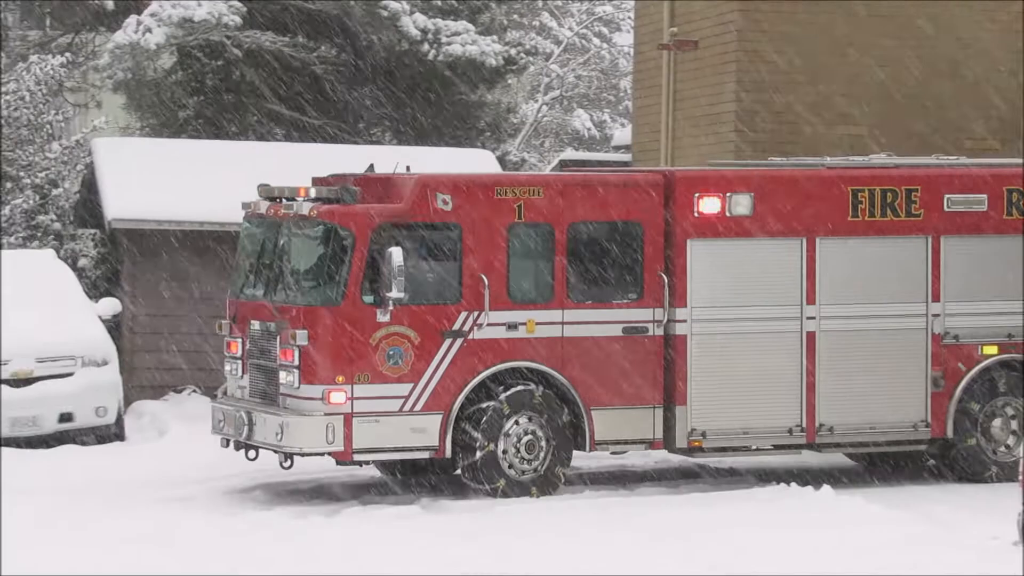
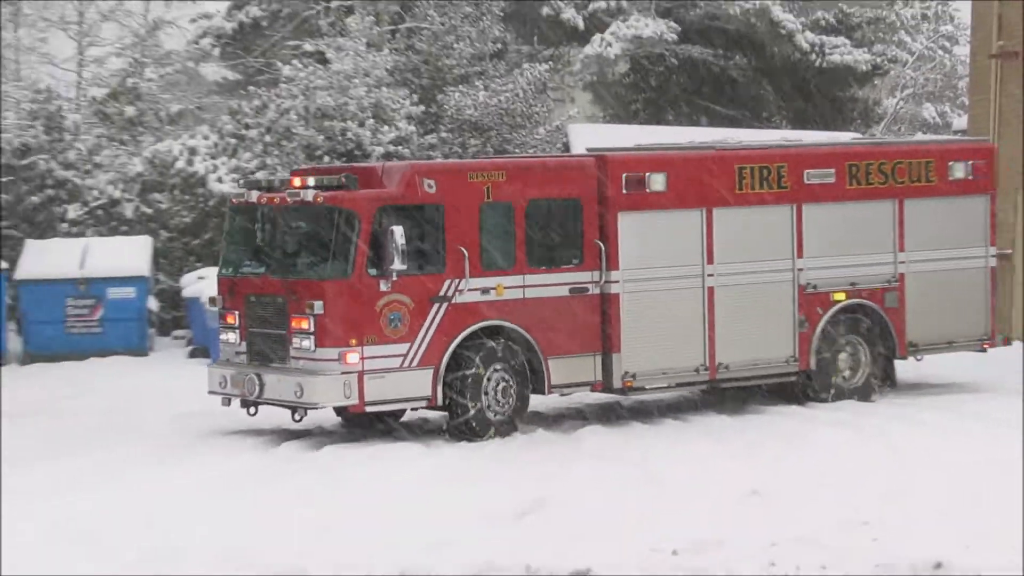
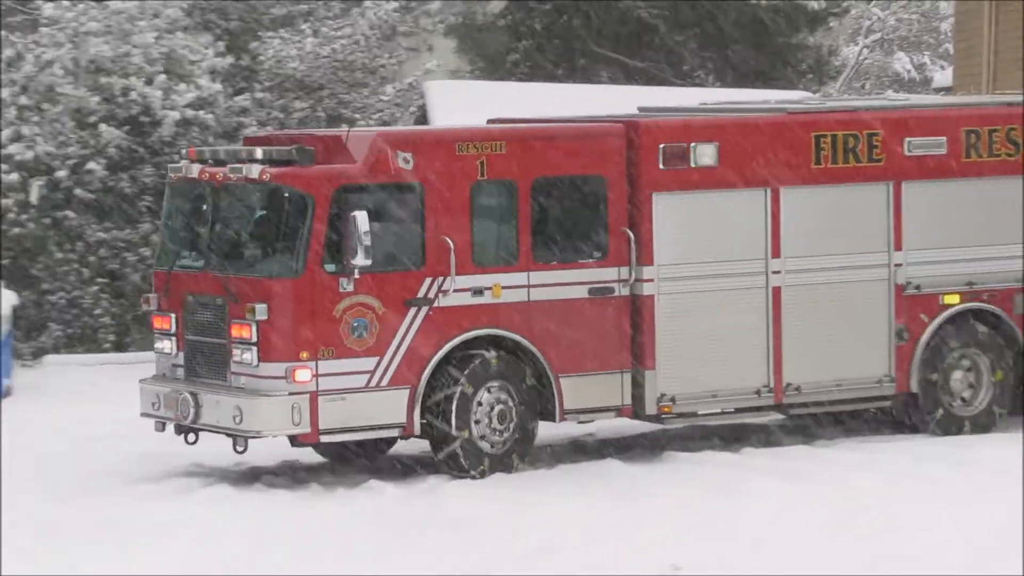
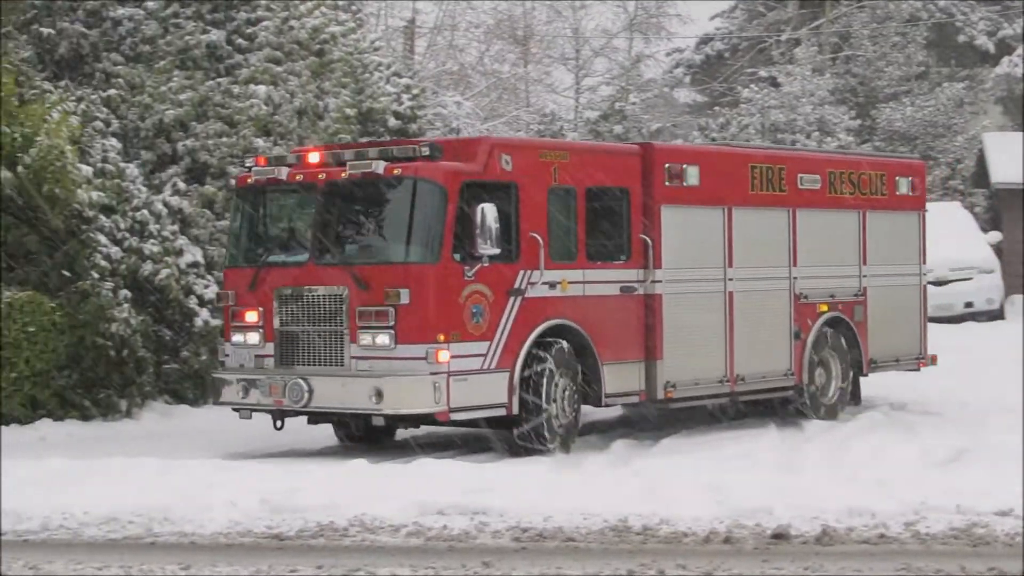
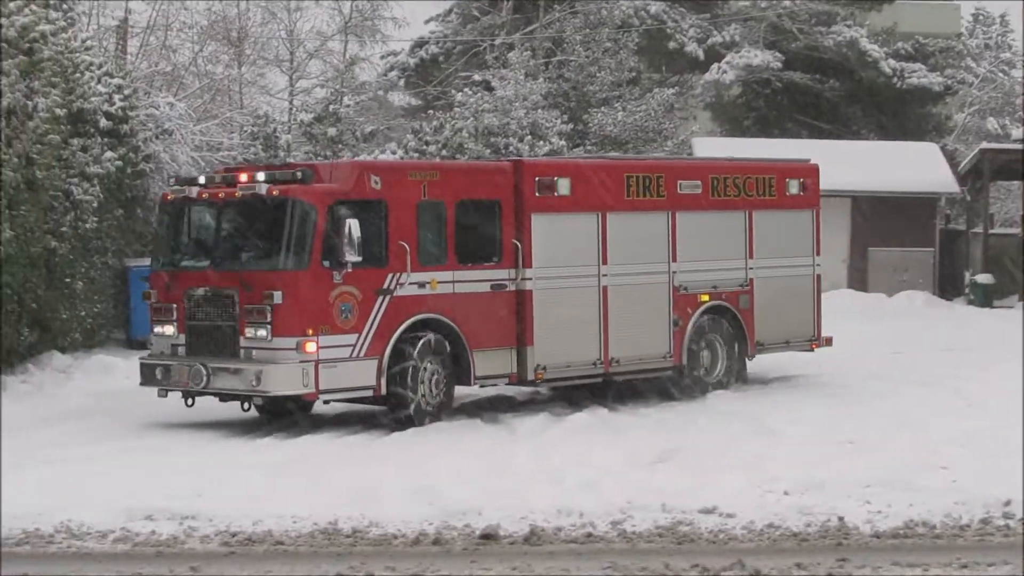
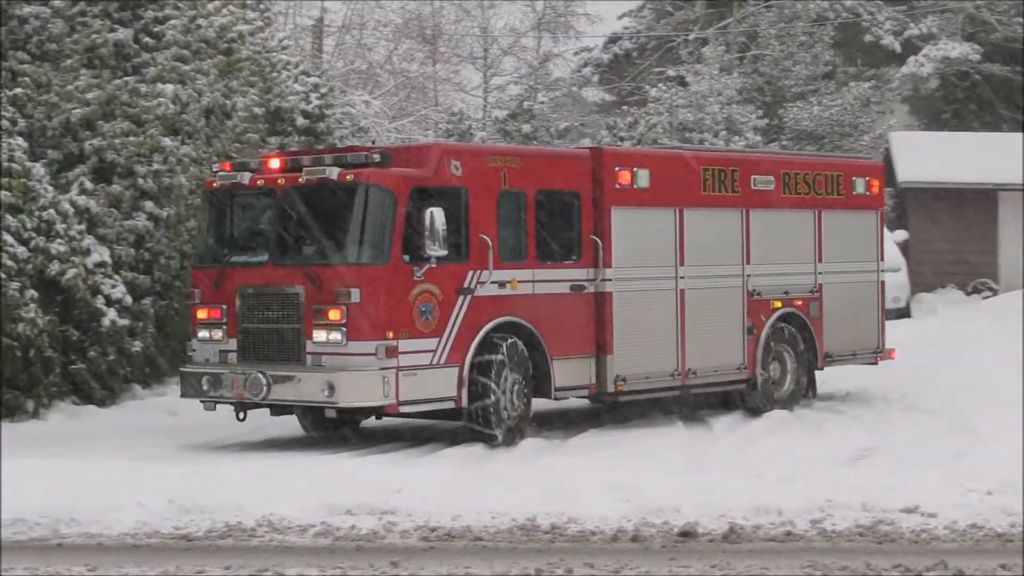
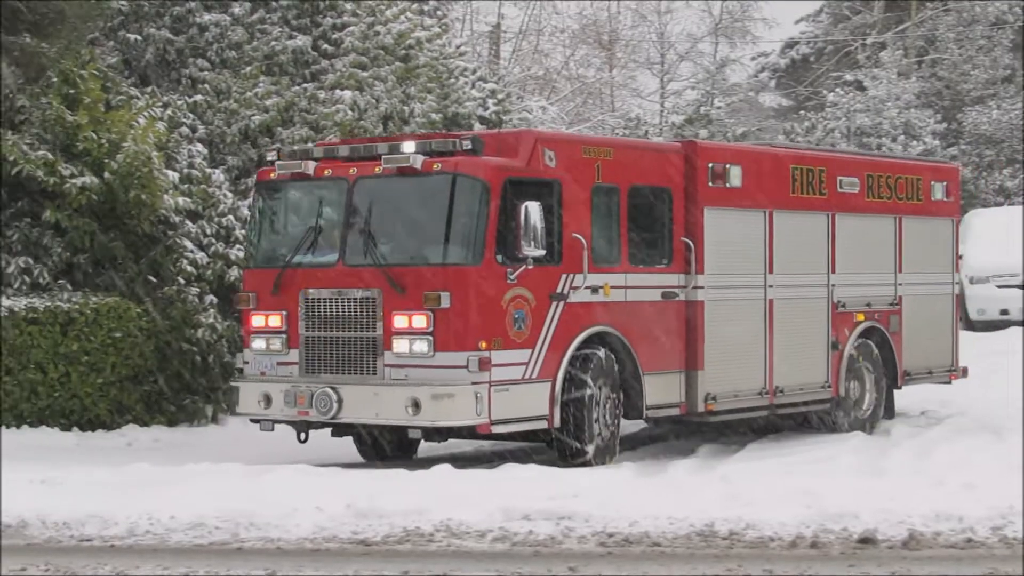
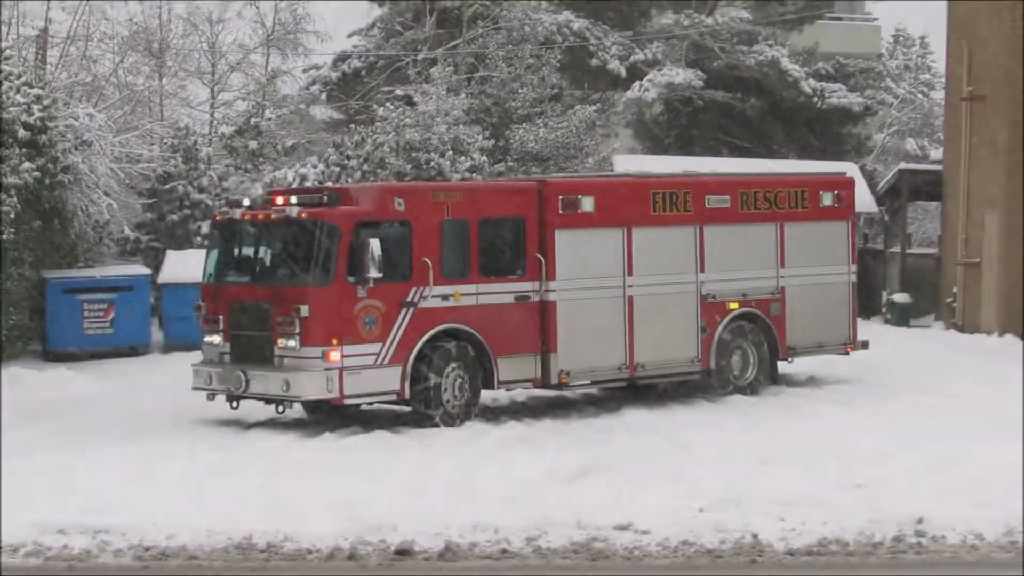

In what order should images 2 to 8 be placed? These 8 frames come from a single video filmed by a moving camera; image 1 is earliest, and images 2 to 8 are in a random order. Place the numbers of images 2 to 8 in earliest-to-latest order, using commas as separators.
3, 2, 8, 5, 6, 4, 7
